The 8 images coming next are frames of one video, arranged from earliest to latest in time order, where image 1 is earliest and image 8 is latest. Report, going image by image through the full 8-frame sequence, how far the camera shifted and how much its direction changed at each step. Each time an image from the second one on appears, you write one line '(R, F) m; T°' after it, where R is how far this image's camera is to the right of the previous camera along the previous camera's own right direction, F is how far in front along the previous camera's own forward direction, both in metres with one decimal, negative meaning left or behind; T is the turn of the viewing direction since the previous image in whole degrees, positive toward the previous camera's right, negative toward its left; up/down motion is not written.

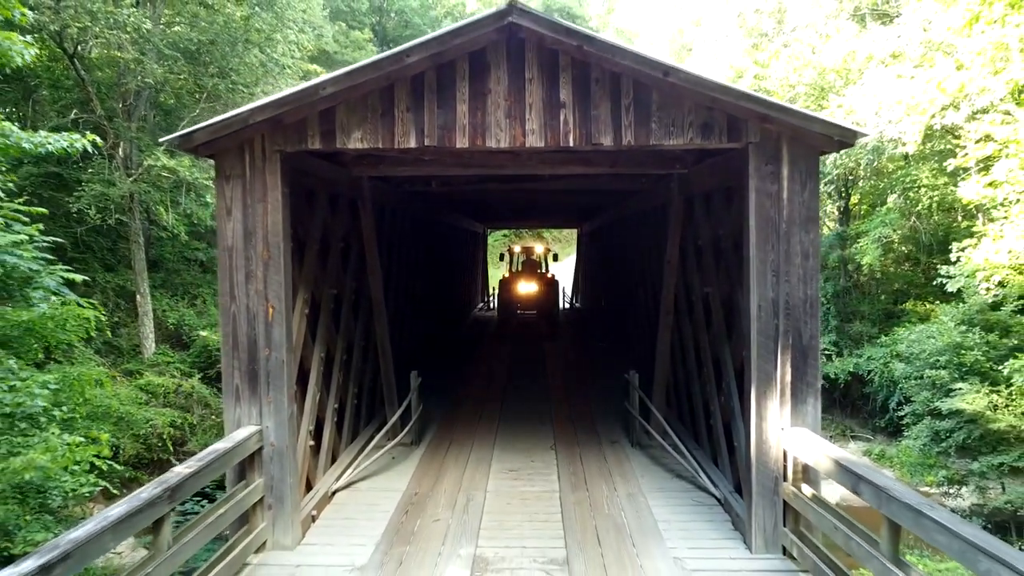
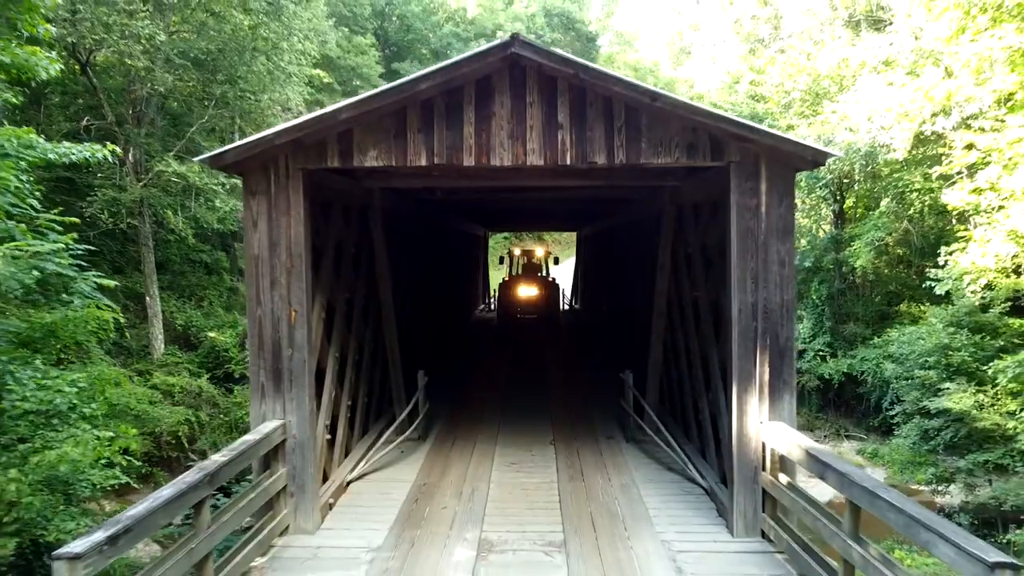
(0.0, -0.3) m; 0°
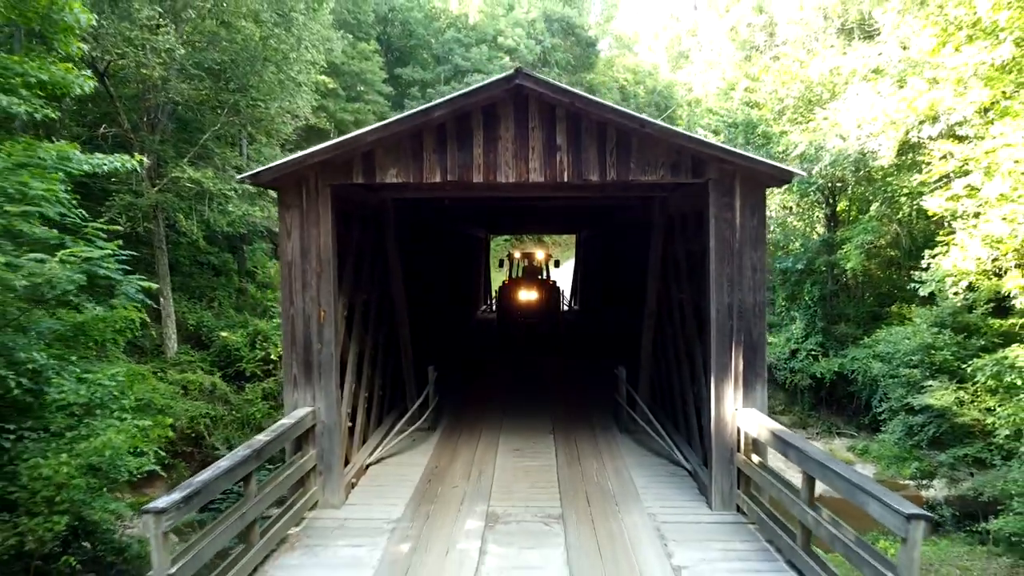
(0.0, -0.4) m; 0°
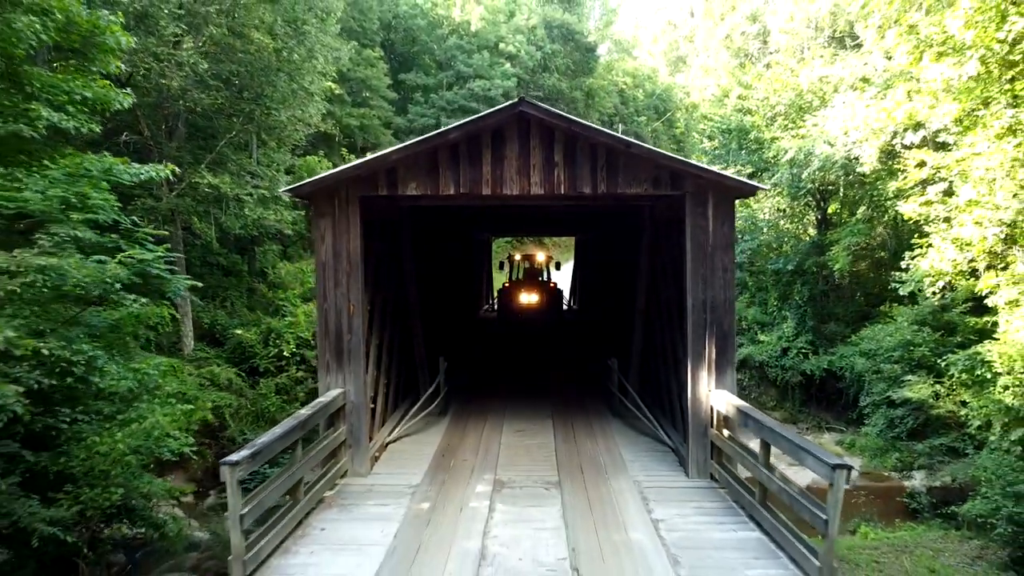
(0.0, -0.6) m; 0°
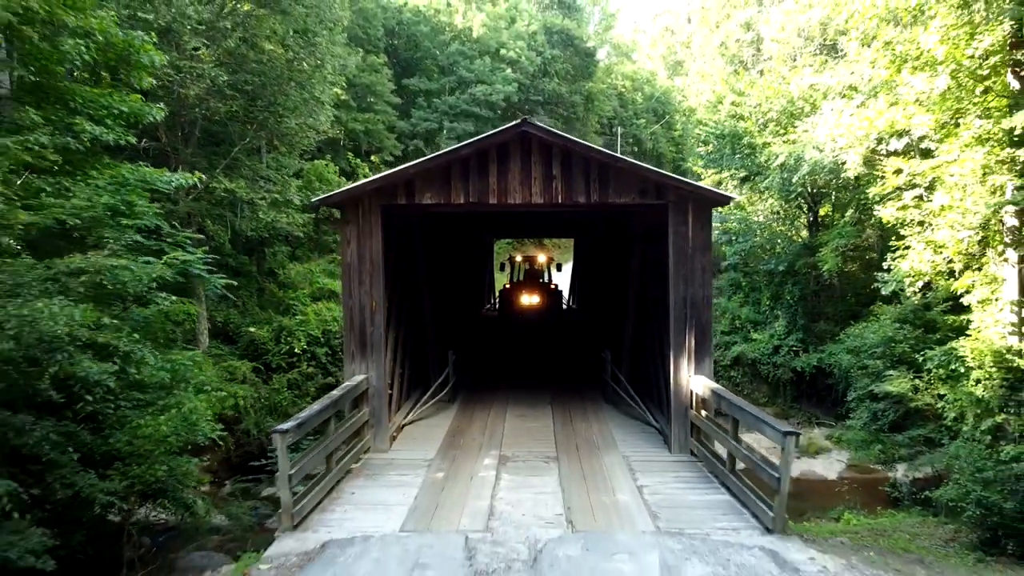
(0.0, -0.6) m; 0°
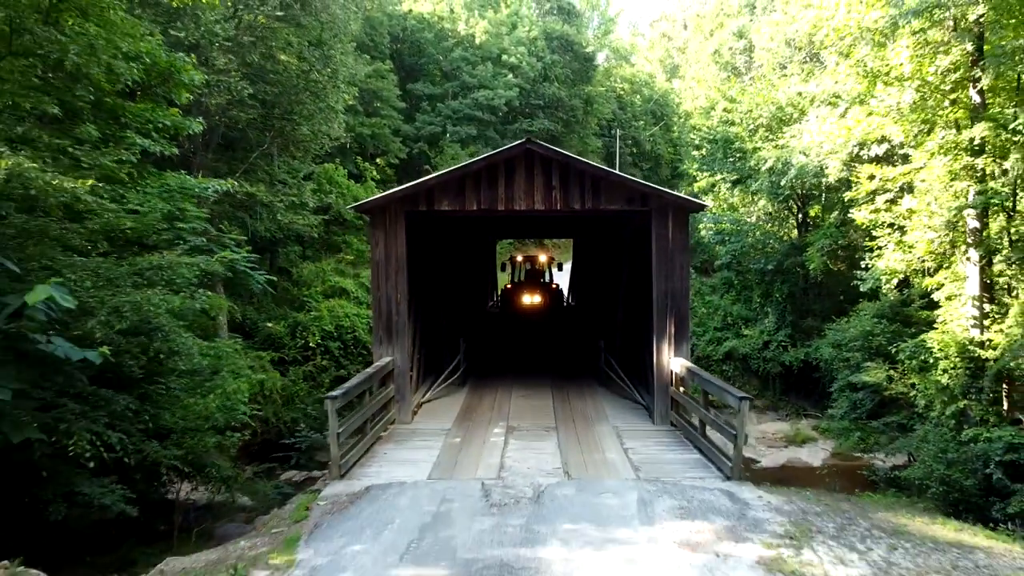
(0.0, -0.8) m; 0°
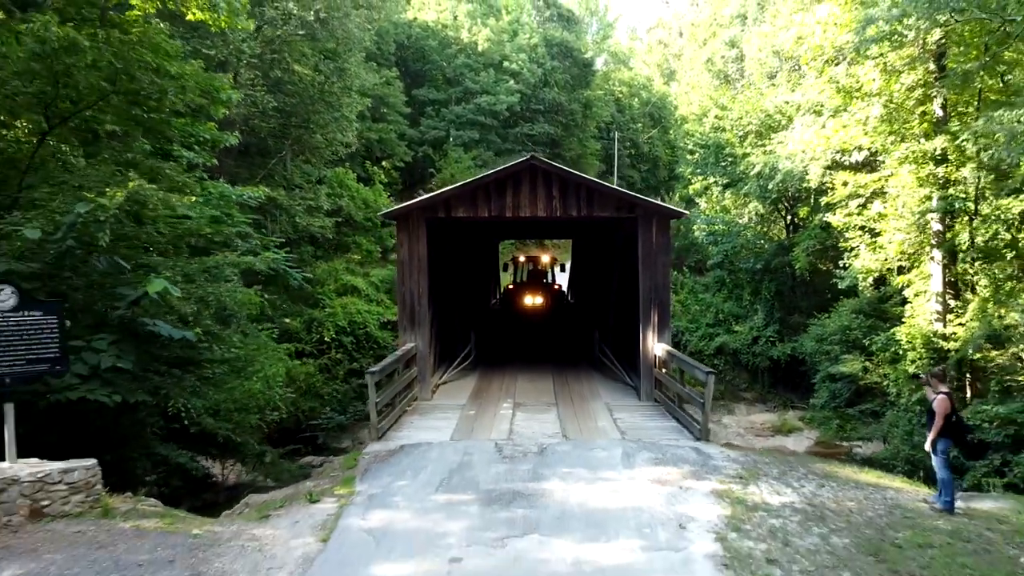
(0.0, -0.9) m; 0°
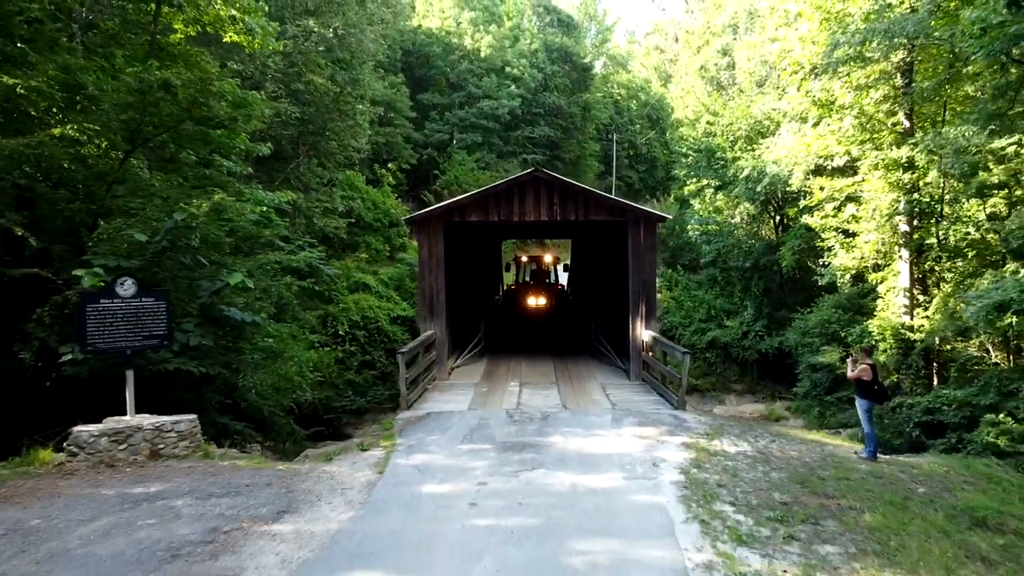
(0.0, -1.0) m; 0°
